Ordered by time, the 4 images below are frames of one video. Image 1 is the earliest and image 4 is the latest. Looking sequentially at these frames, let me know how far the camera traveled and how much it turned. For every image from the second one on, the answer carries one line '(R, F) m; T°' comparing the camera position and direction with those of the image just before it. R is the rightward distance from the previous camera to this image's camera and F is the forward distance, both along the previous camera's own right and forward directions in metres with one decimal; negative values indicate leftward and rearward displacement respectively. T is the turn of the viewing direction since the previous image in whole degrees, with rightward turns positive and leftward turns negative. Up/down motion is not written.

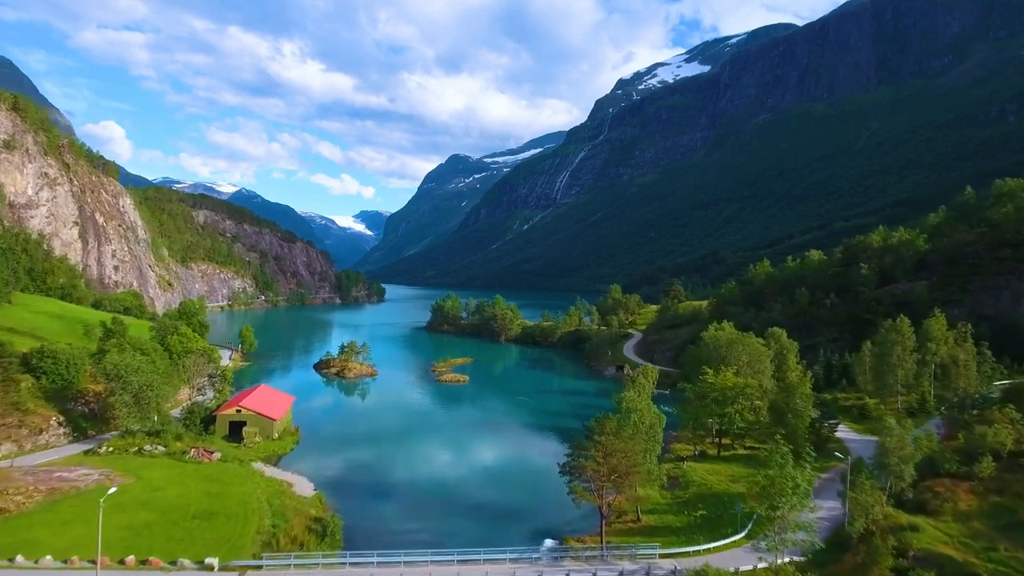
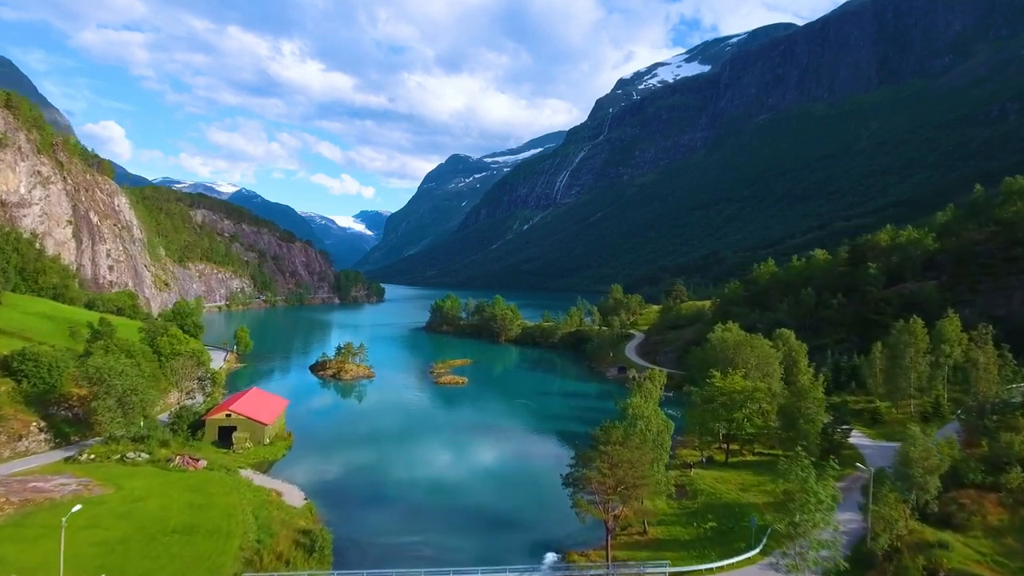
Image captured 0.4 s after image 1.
(0.0, +1.6) m; 0°
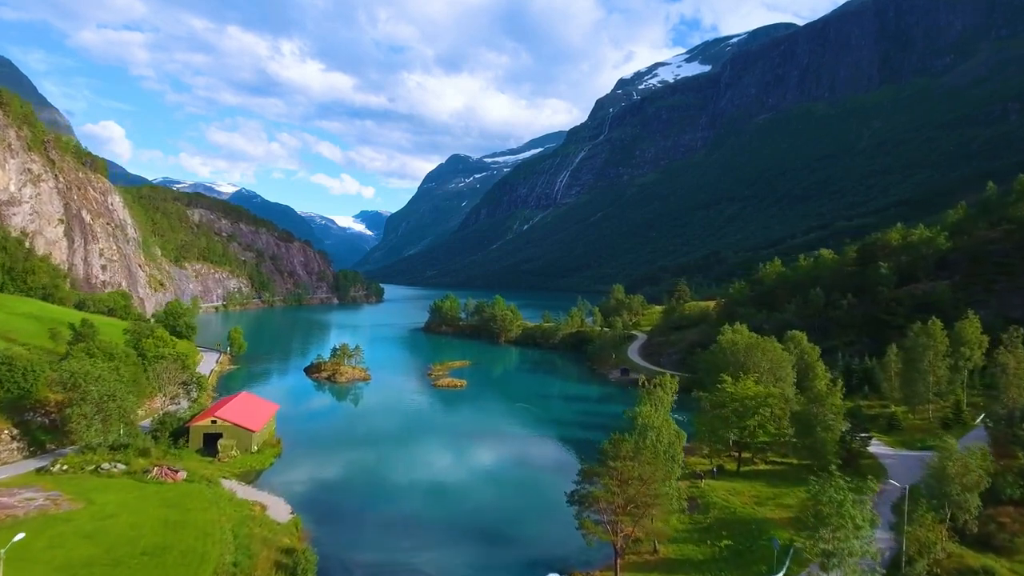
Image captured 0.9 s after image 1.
(0.0, +2.1) m; 0°
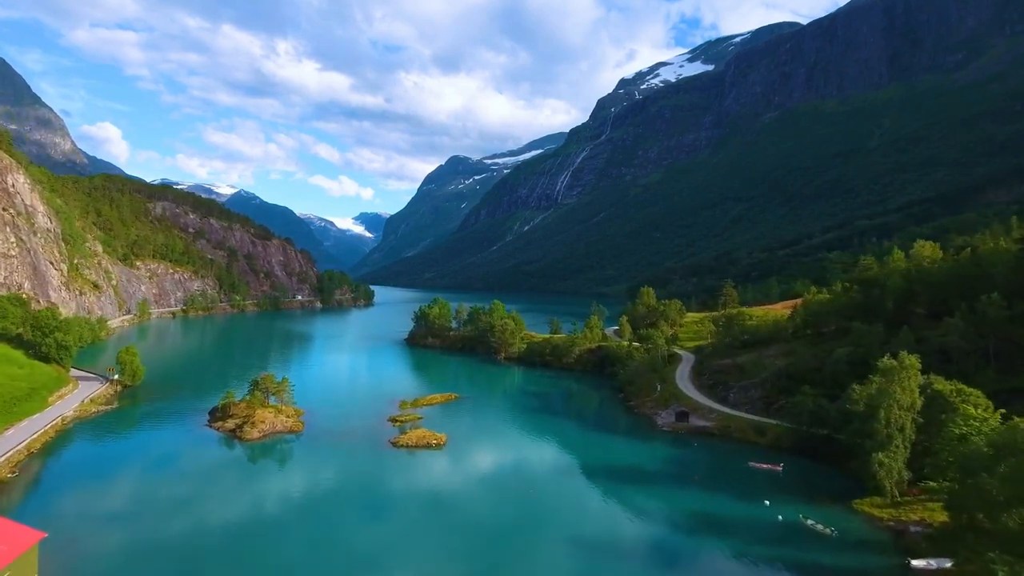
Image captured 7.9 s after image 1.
(-0.4, +26.1) m; 0°
